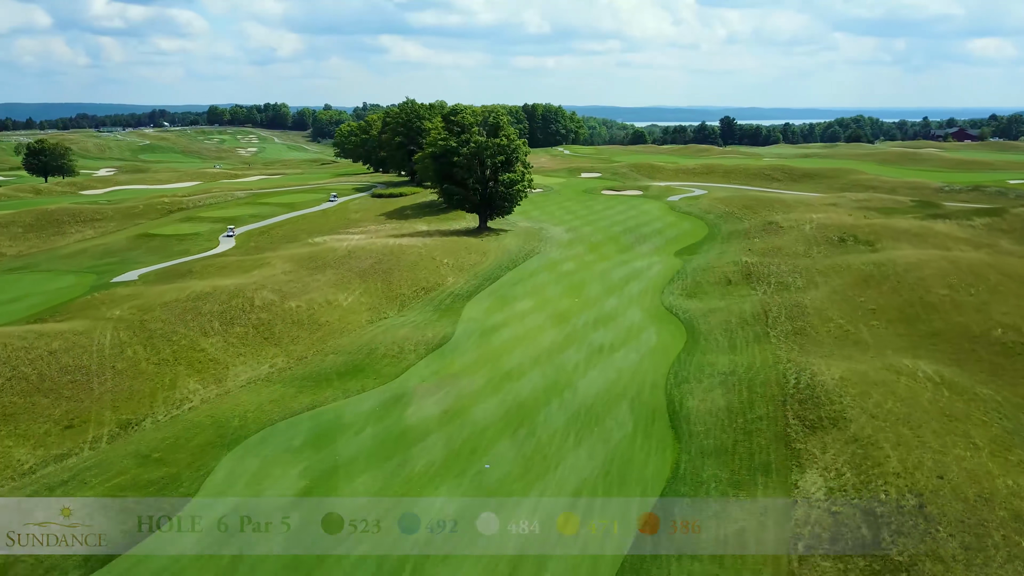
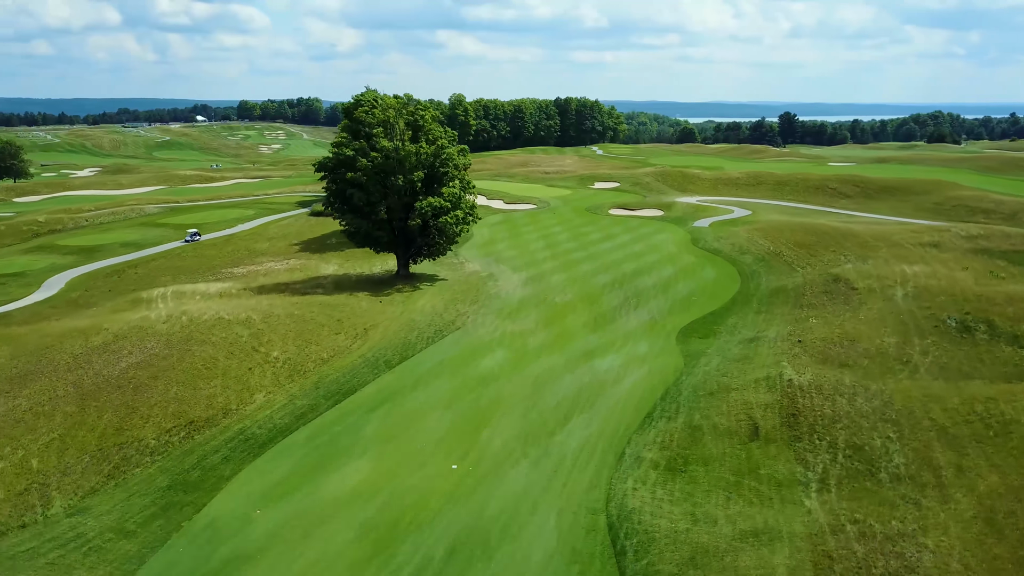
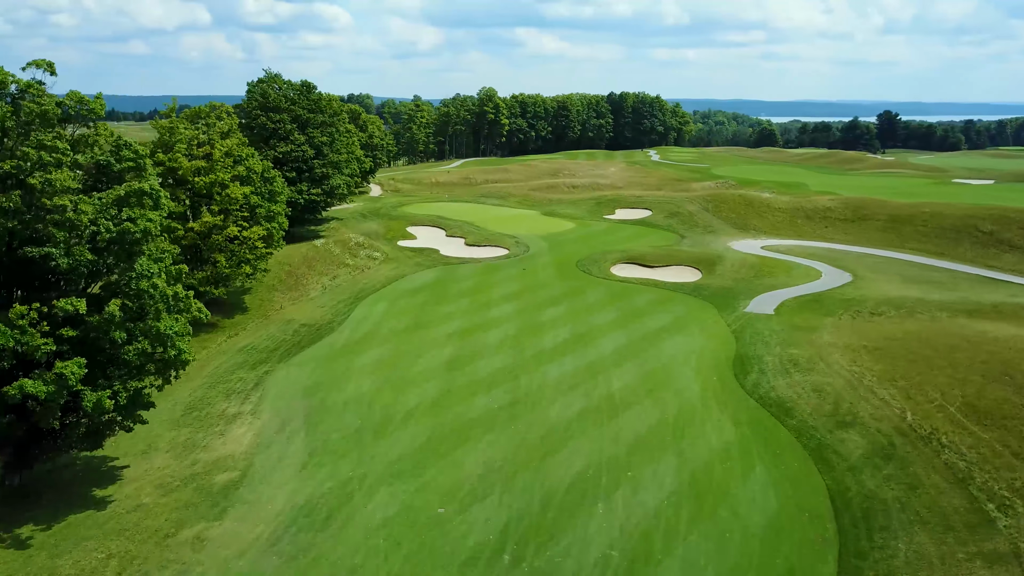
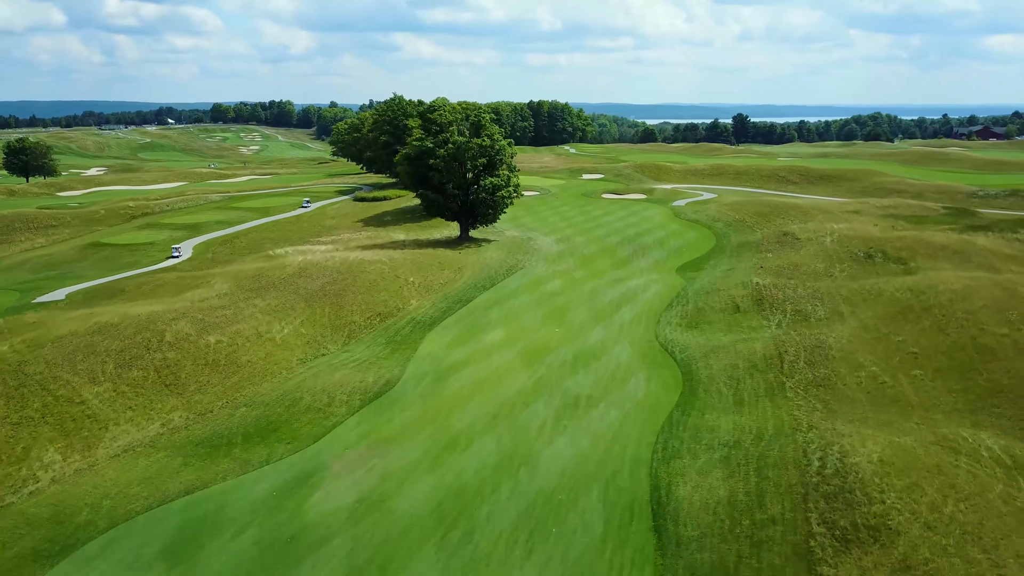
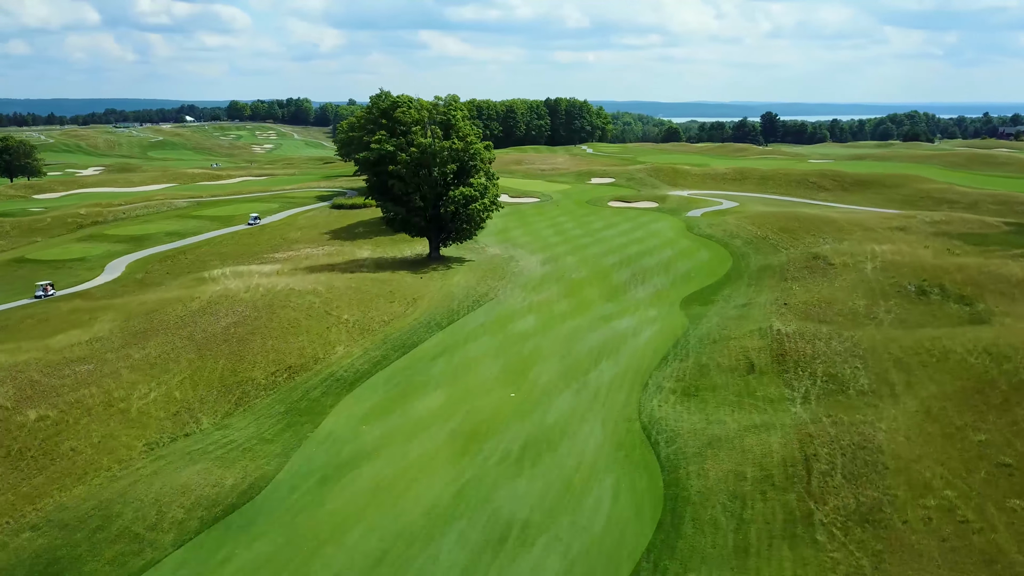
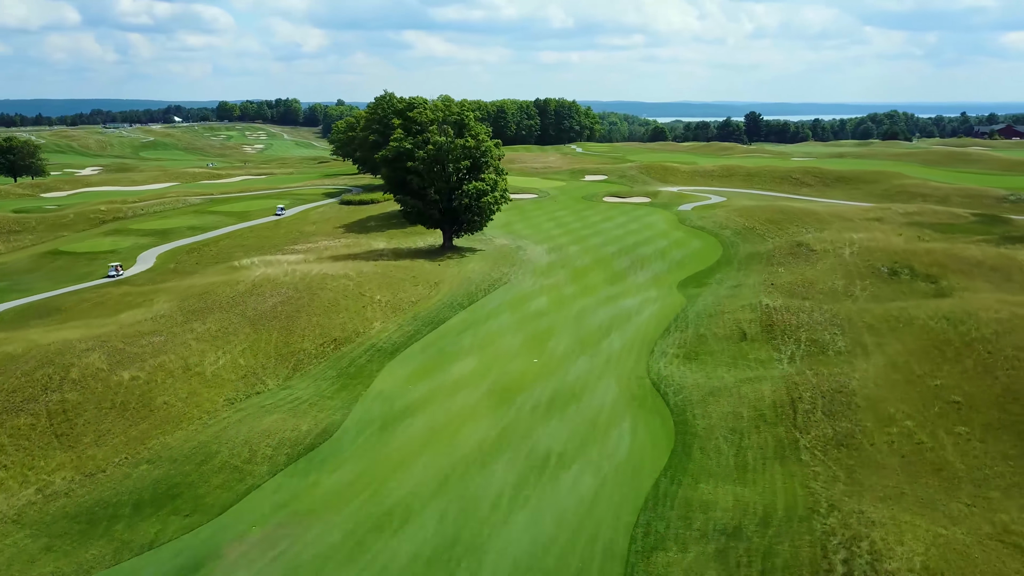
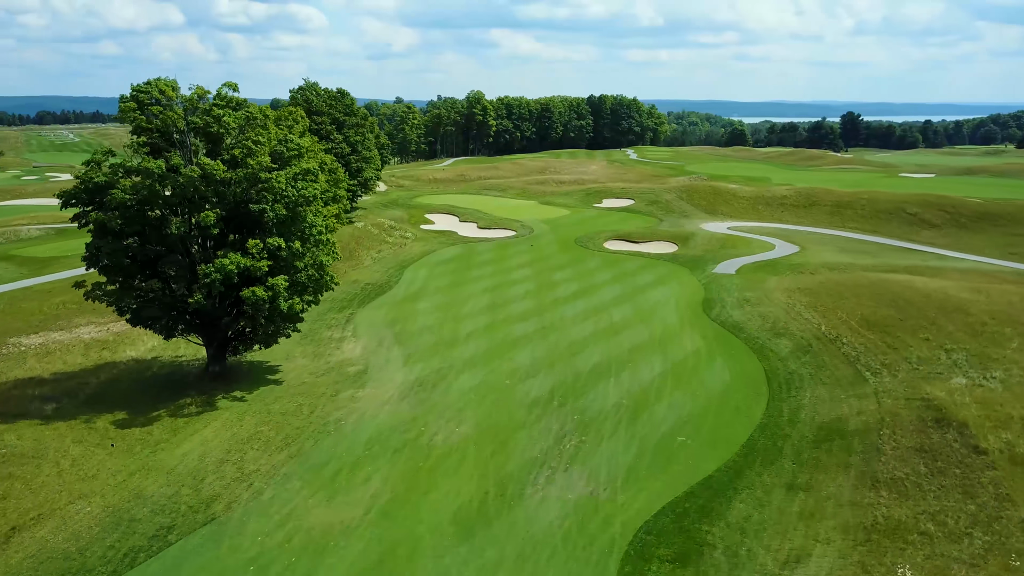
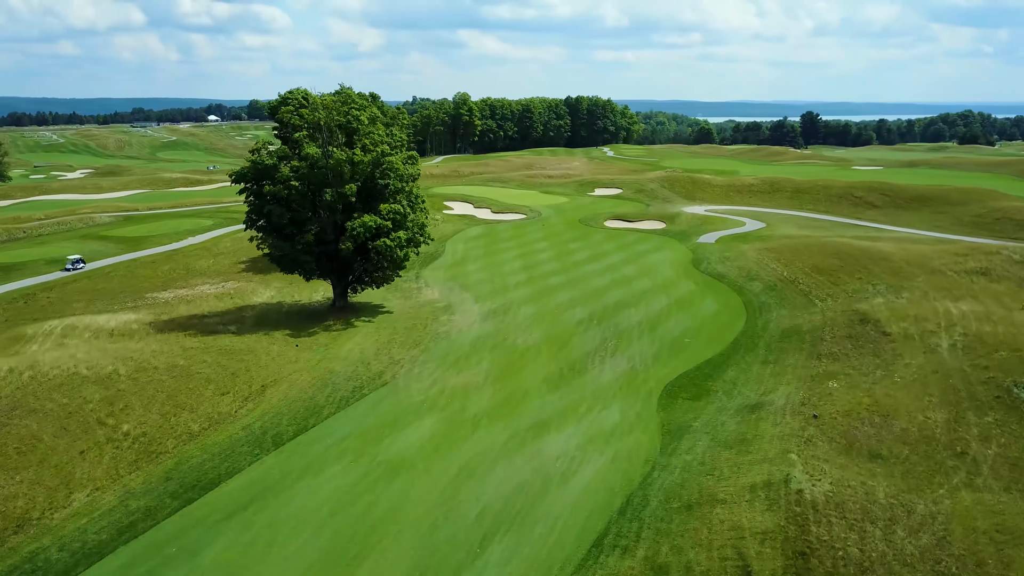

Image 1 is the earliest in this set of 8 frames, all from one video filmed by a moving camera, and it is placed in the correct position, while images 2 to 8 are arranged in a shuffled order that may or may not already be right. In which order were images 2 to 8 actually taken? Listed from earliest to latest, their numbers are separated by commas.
4, 6, 5, 2, 8, 7, 3
